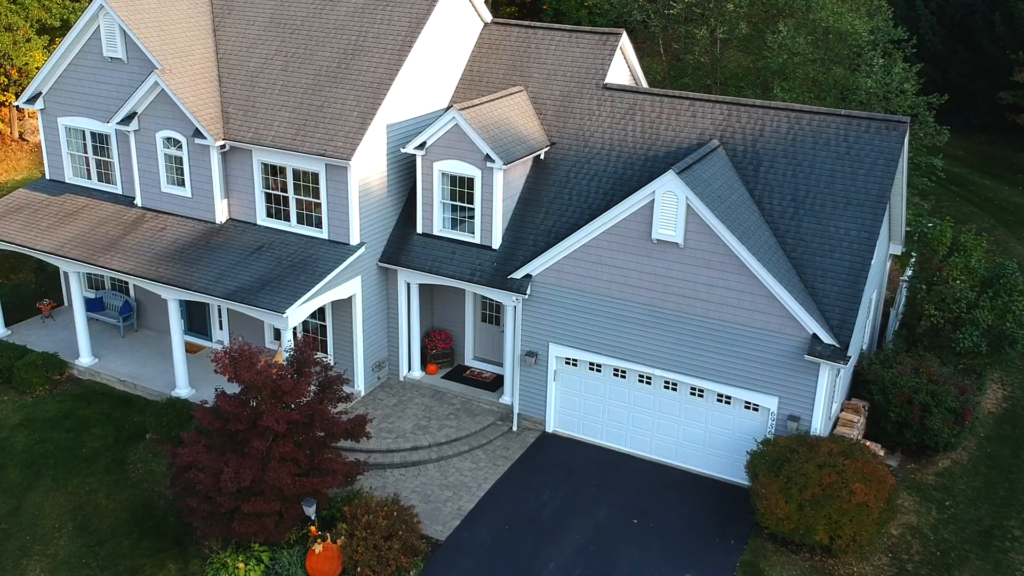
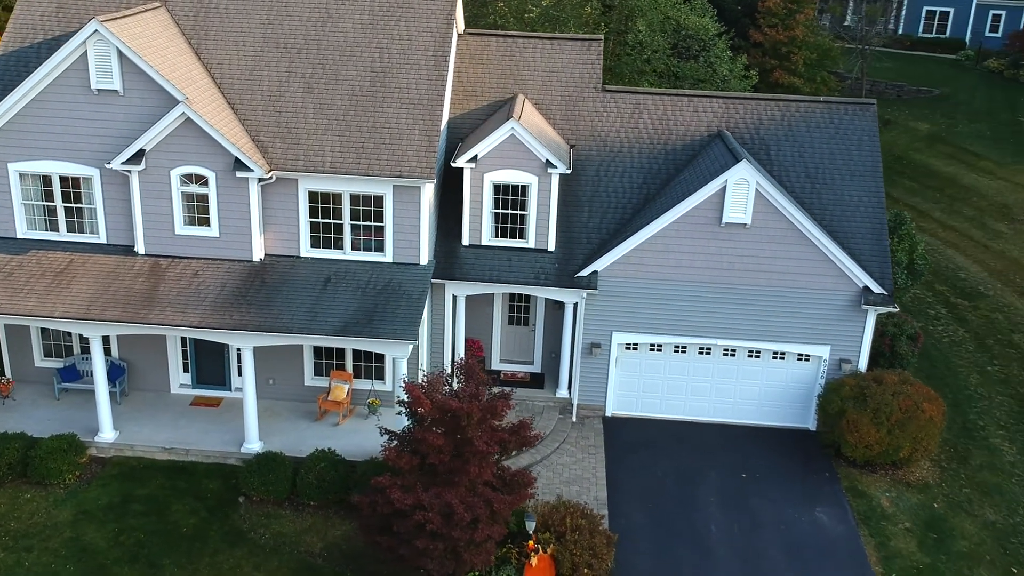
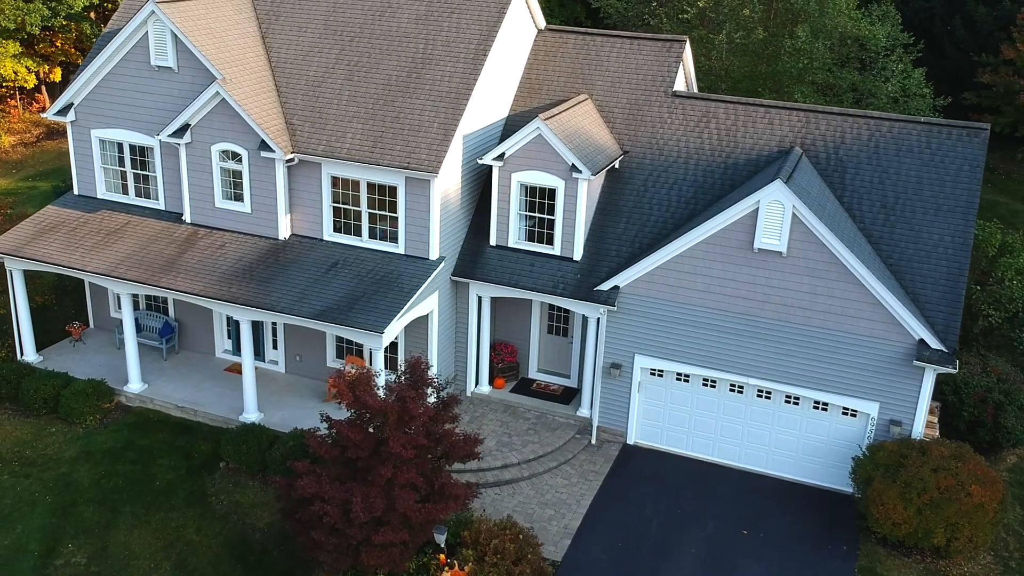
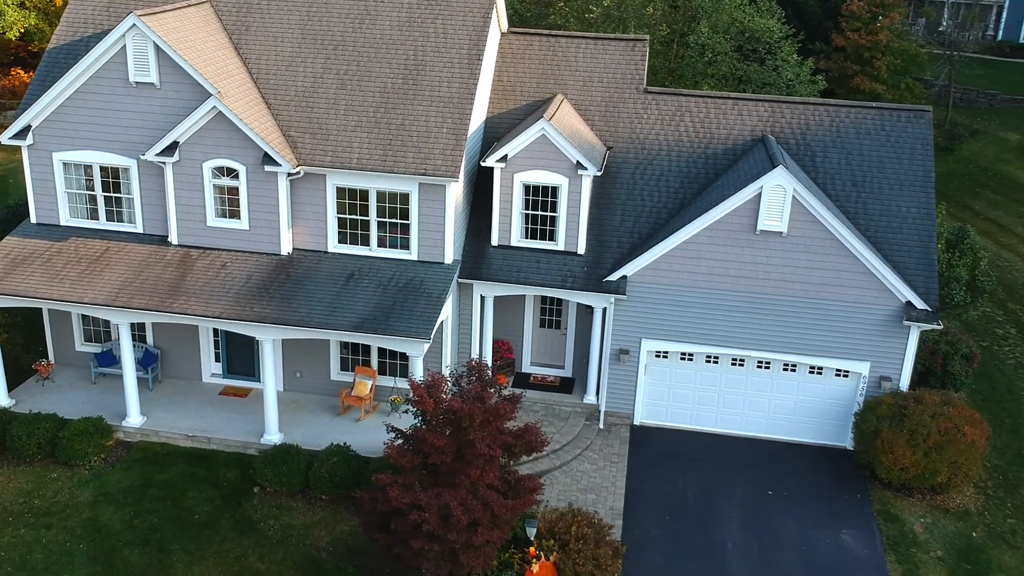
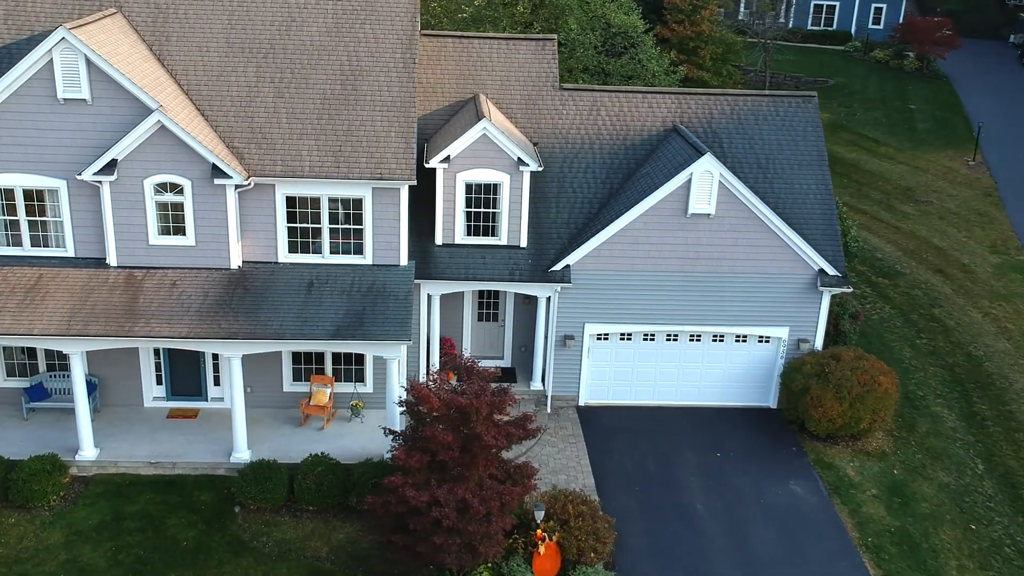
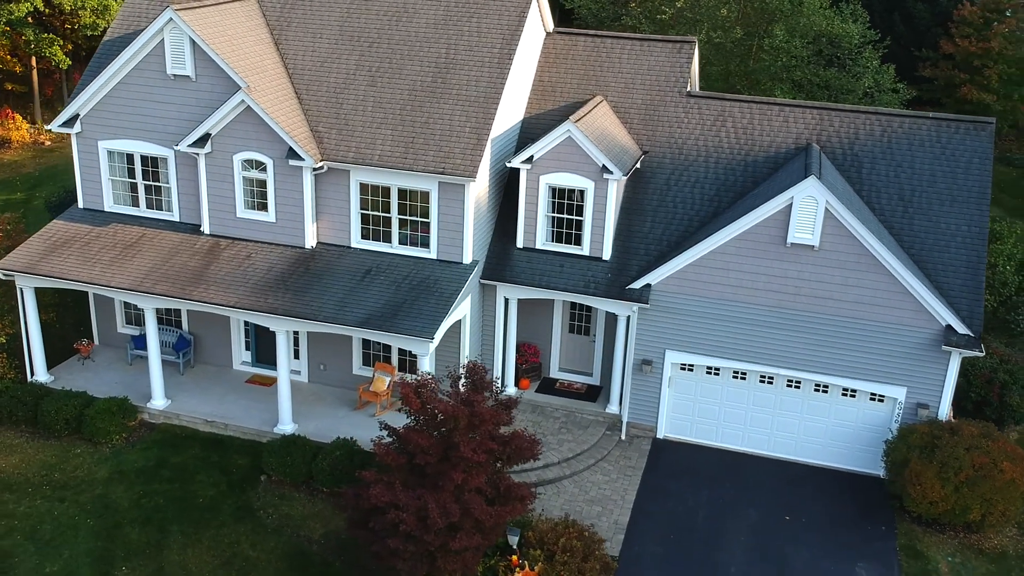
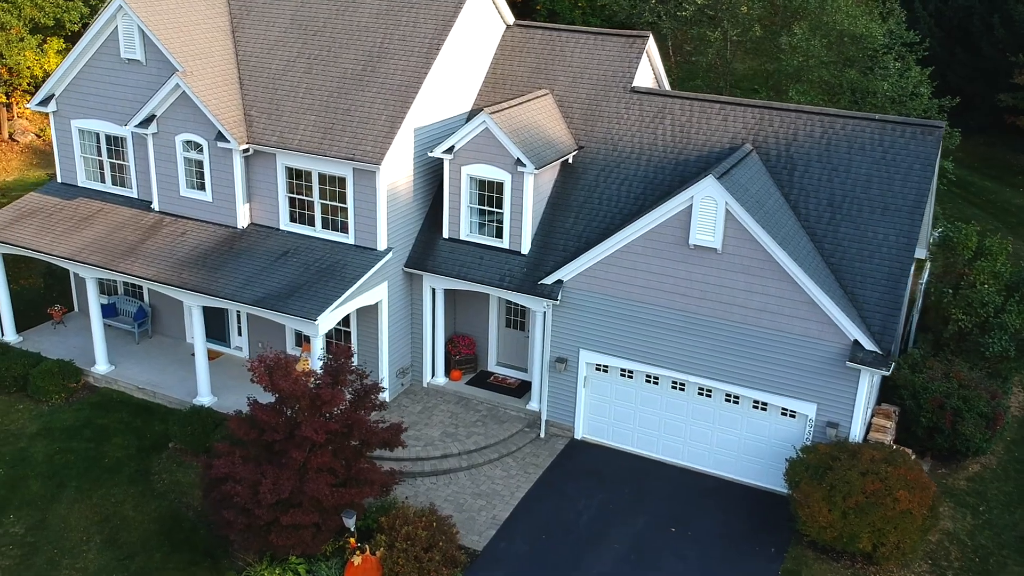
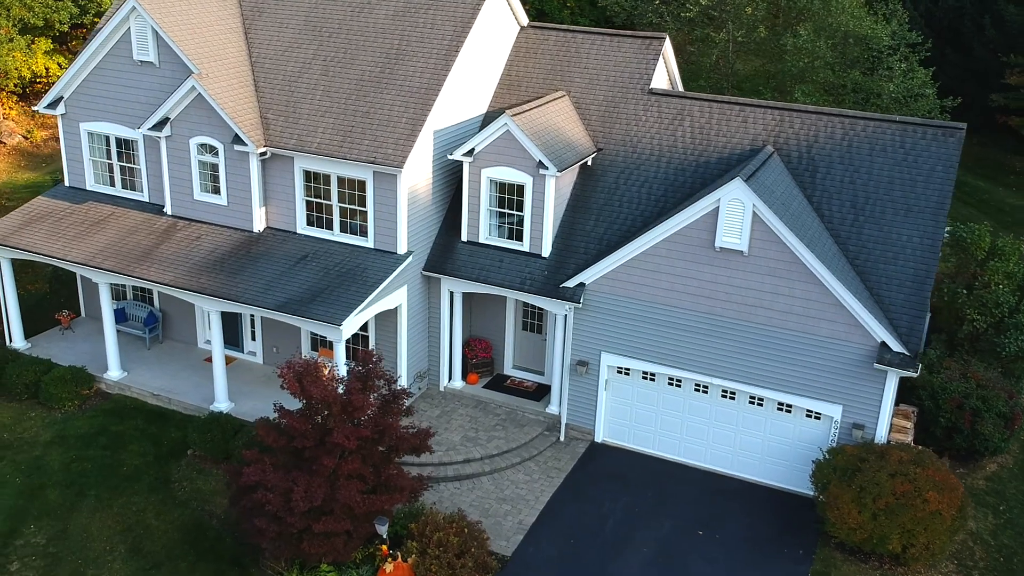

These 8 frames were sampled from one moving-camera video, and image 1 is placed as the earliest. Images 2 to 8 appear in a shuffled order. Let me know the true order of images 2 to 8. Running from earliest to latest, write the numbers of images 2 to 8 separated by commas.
7, 8, 3, 6, 4, 2, 5
